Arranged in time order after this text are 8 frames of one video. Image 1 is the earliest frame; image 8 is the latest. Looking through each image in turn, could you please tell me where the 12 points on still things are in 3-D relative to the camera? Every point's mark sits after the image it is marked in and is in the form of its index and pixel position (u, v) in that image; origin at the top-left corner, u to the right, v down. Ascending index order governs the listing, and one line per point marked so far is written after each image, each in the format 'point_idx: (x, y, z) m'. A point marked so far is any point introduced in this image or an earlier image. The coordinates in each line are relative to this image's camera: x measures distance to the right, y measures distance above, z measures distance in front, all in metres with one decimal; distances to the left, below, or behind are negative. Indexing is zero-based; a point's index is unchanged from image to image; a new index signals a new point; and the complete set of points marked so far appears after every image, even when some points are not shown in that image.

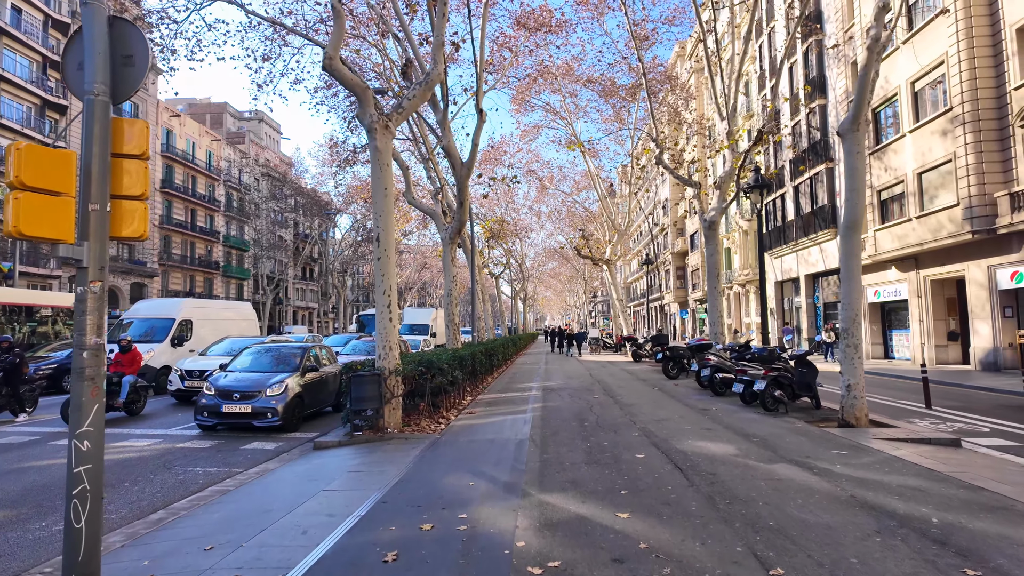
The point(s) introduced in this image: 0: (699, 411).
0: (+3.1, -2.0, +9.8) m
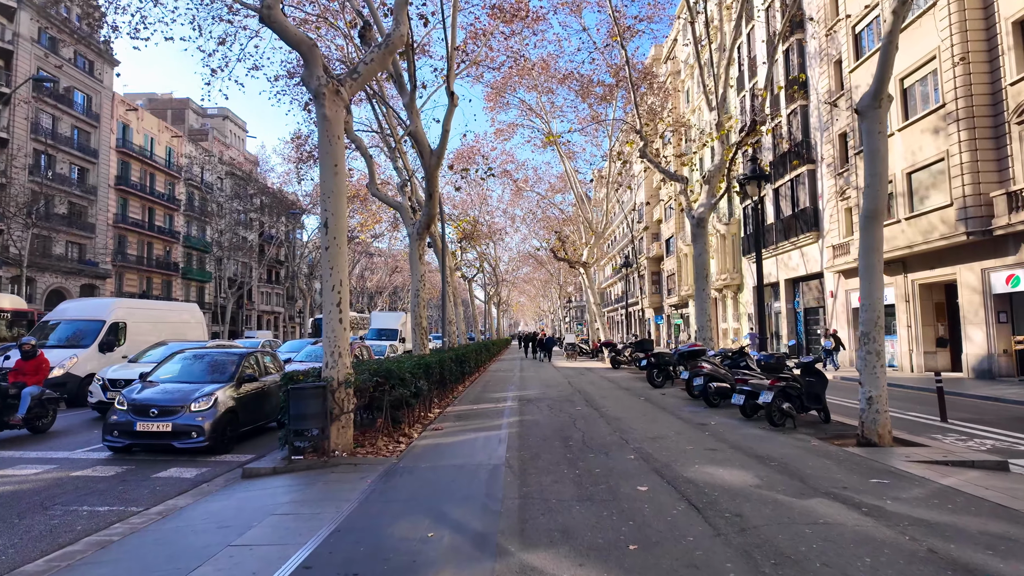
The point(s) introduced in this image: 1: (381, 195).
0: (+2.7, -2.0, +8.7) m
1: (-3.2, +2.2, +14.6) m
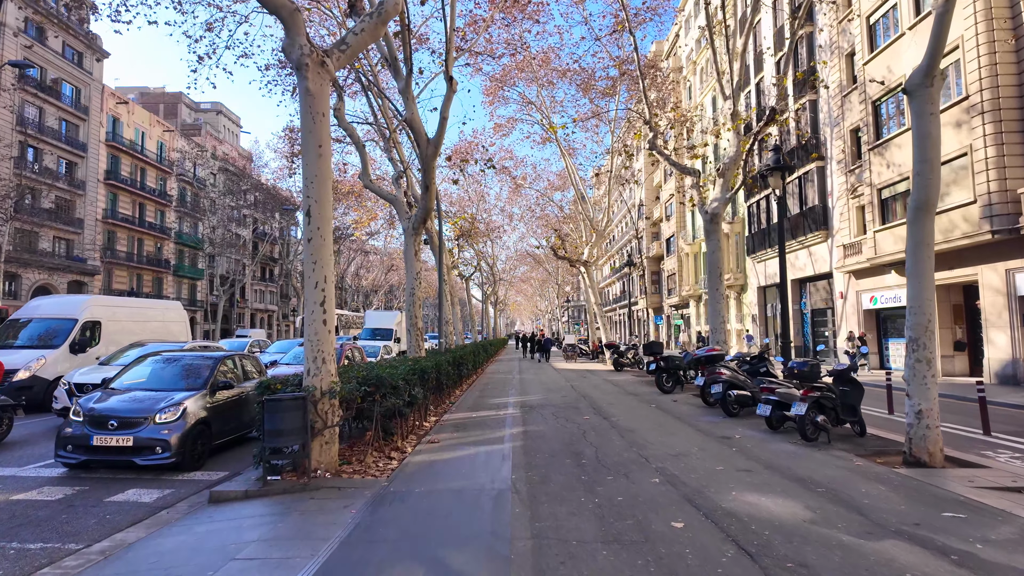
0: (+2.7, -2.0, +7.9) m
1: (-3.2, +2.3, +13.8) m
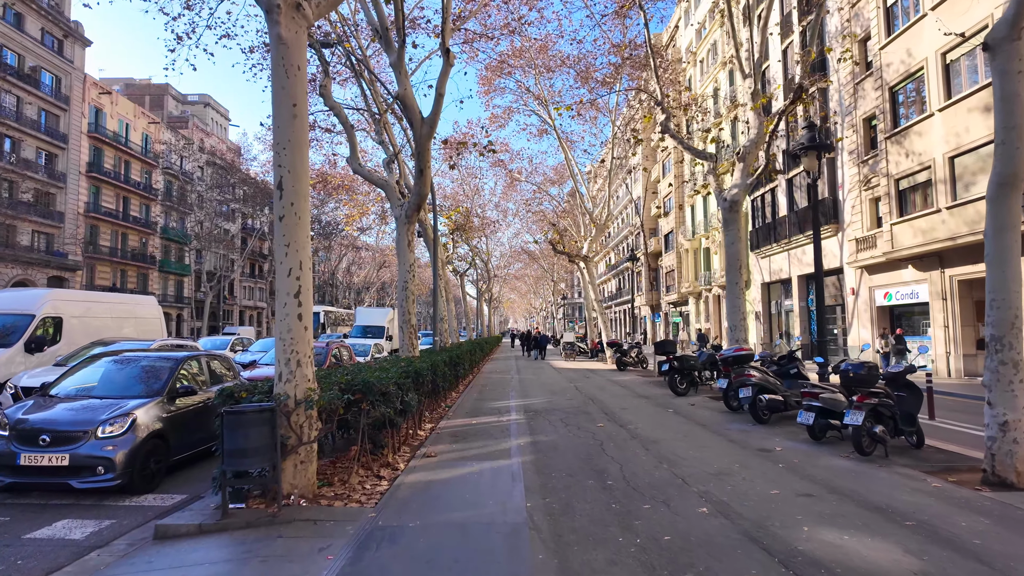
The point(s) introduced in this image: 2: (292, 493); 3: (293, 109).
0: (+2.8, -1.9, +6.8) m
1: (-3.1, +2.4, +12.6) m
2: (-1.9, -1.8, +5.2) m
3: (-2.0, +1.7, +5.5) m
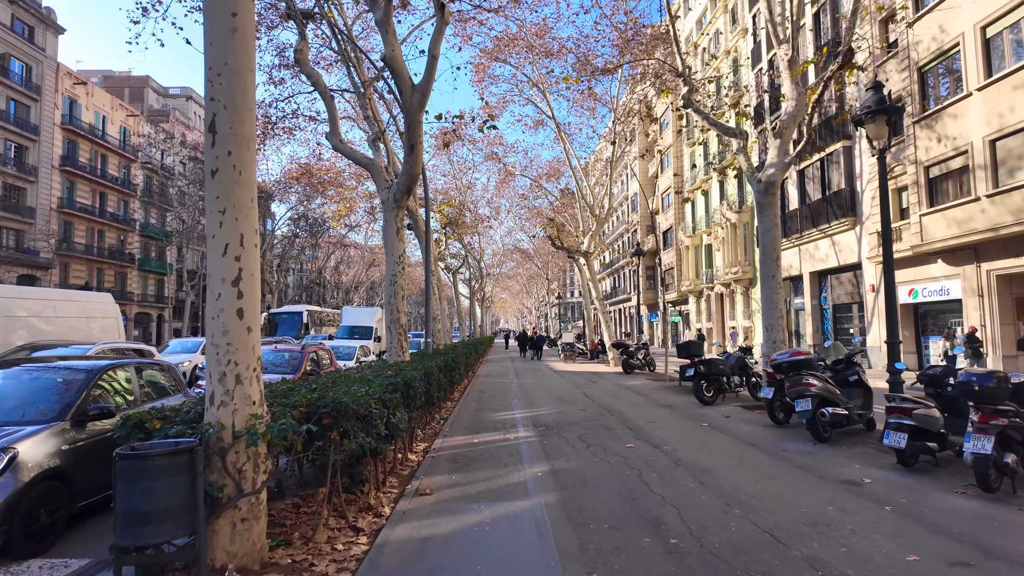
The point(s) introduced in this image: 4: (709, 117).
0: (+3.0, -1.8, +5.3) m
1: (-3.1, +2.5, +11.0) m
2: (-1.7, -1.7, +3.6) m
3: (-1.9, +1.8, +3.9) m
4: (+4.0, +3.5, +12.1) m
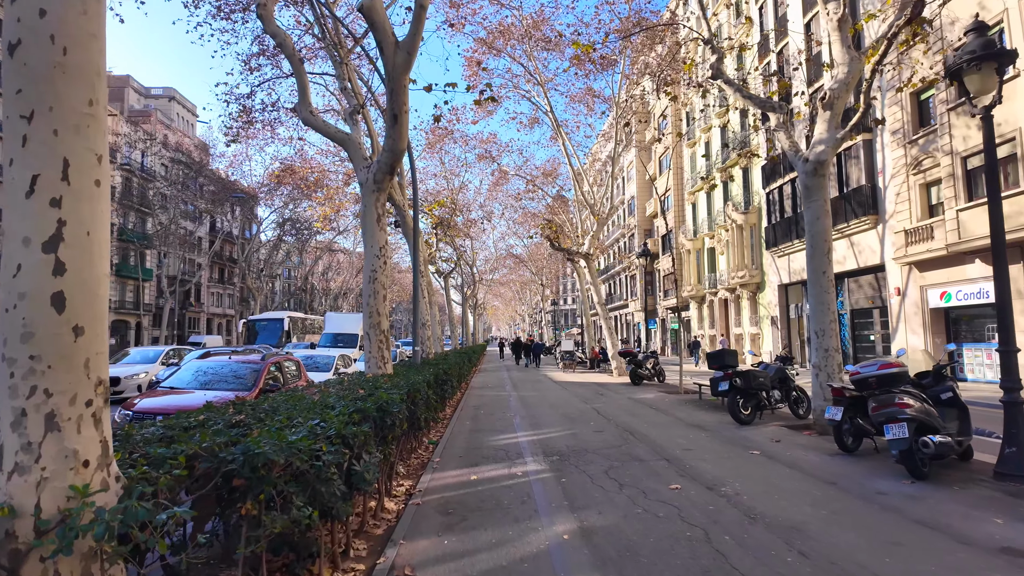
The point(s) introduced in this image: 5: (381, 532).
0: (+3.1, -1.7, +3.6) m
1: (-3.0, +2.5, +9.3) m
2: (-1.6, -1.6, +1.9) m
3: (-1.7, +1.9, +2.2) m
4: (+4.0, +3.5, +10.5) m
5: (-1.0, -1.9, +4.7) m
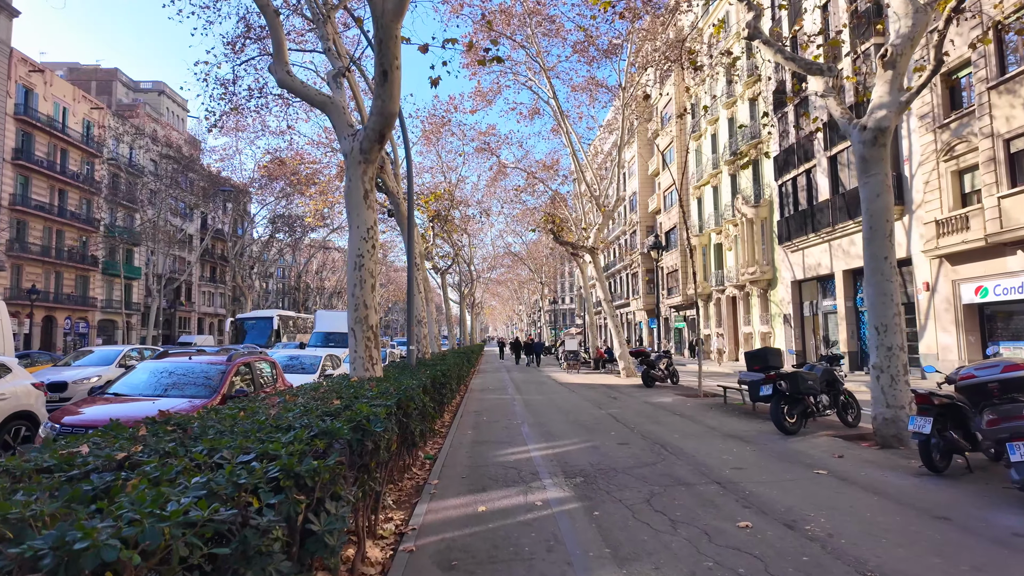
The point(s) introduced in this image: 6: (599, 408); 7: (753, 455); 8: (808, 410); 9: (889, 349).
0: (+3.3, -1.6, +2.4) m
1: (-2.9, +2.7, +8.0) m
2: (-1.4, -1.4, +0.6) m
3: (-1.5, +2.0, +0.9) m
4: (+4.1, +3.7, +9.2) m
5: (-0.8, -1.7, +3.4) m
6: (+1.8, -2.4, +12.0) m
7: (+2.8, -1.9, +6.7) m
8: (+4.1, -1.6, +8.3) m
9: (+4.8, -0.8, +7.6) m
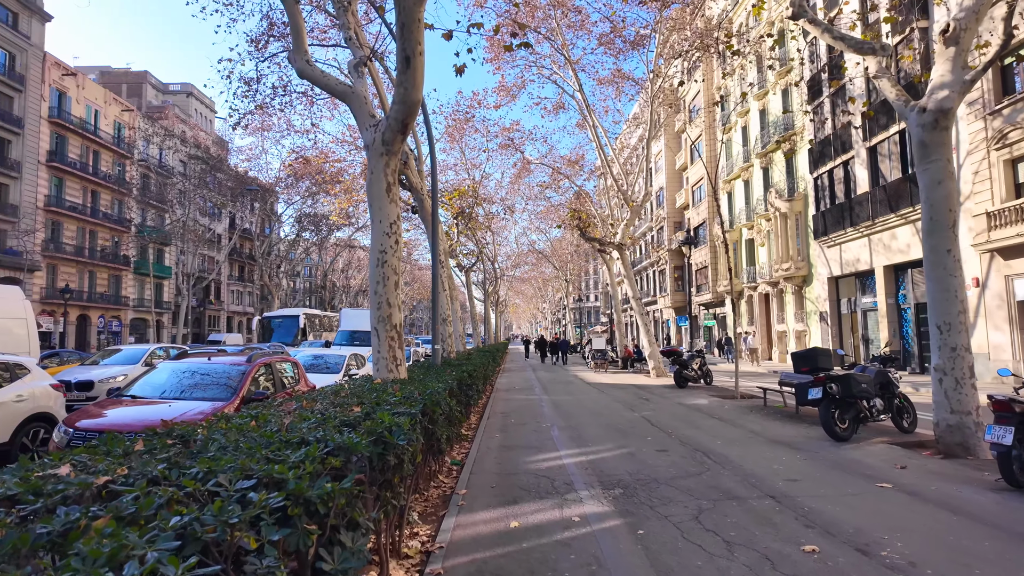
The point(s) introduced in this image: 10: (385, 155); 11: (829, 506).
0: (+3.5, -1.5, +1.8) m
1: (-2.5, +2.7, +7.7) m
2: (-1.3, -1.4, +0.2) m
3: (-1.4, +2.0, +0.6) m
4: (+4.6, +3.7, +8.6) m
5: (-0.6, -1.7, +3.0) m
6: (+2.3, -2.4, +11.5) m
7: (+3.1, -1.9, +6.2) m
8: (+4.5, -1.6, +7.8) m
9: (+5.2, -0.7, +7.0) m
10: (-1.7, +1.7, +8.1) m
11: (+2.5, -1.7, +4.7) m
